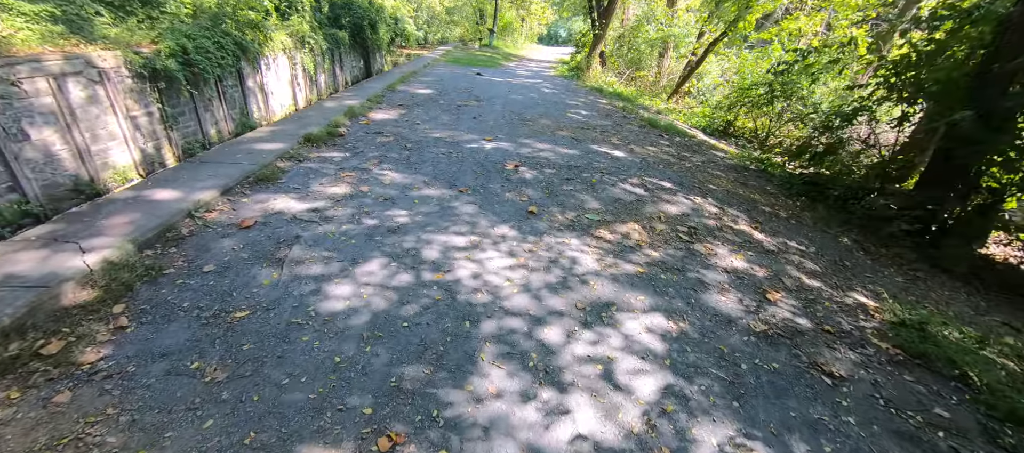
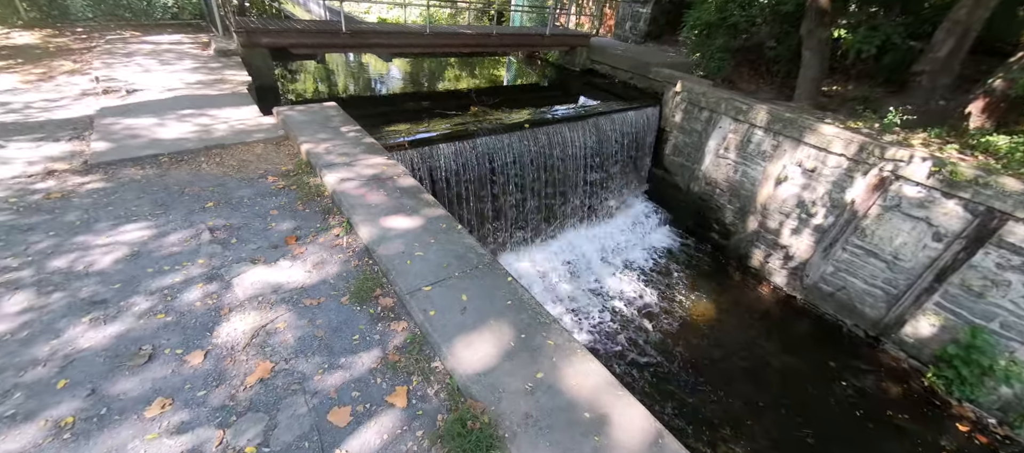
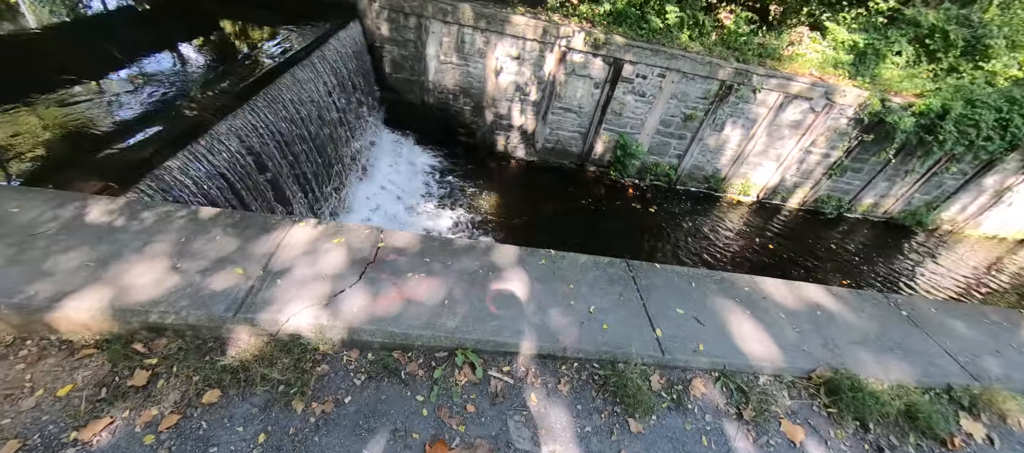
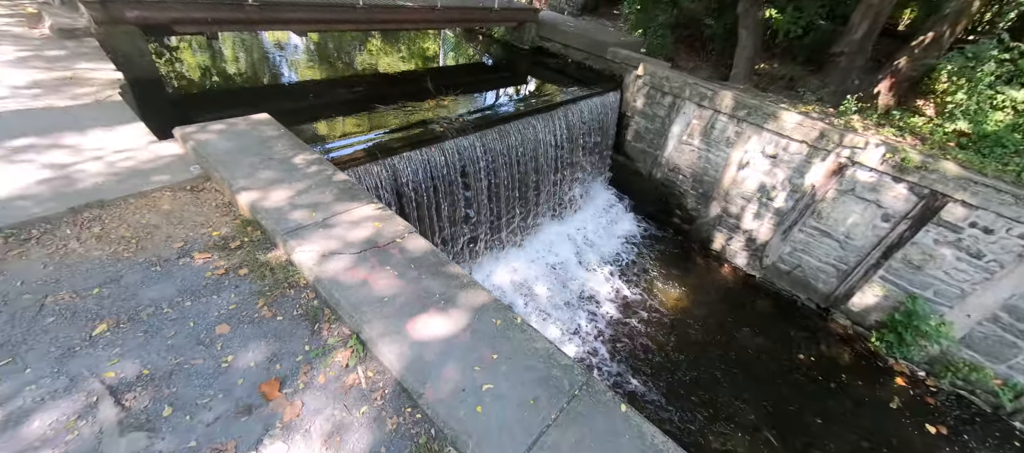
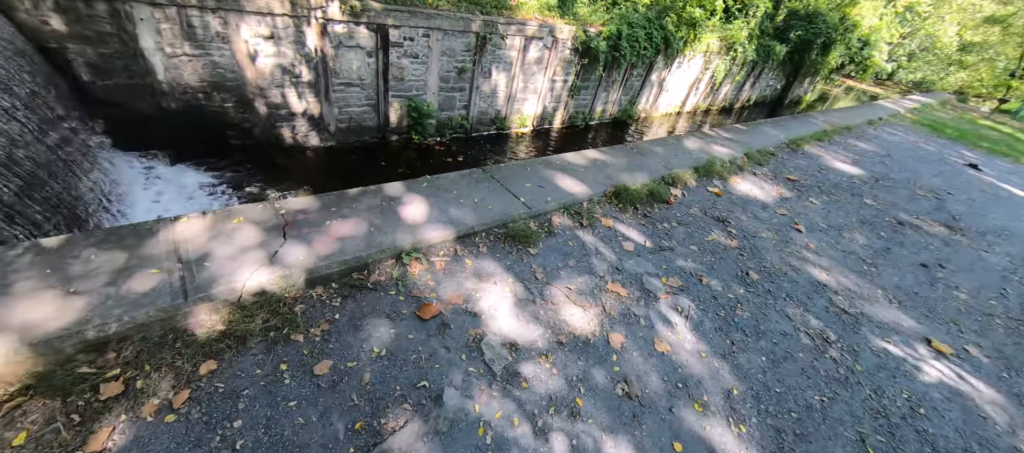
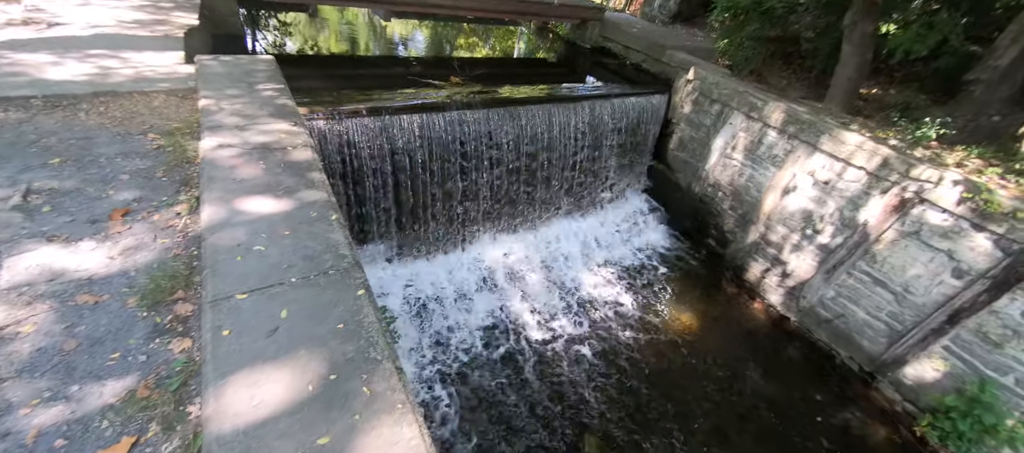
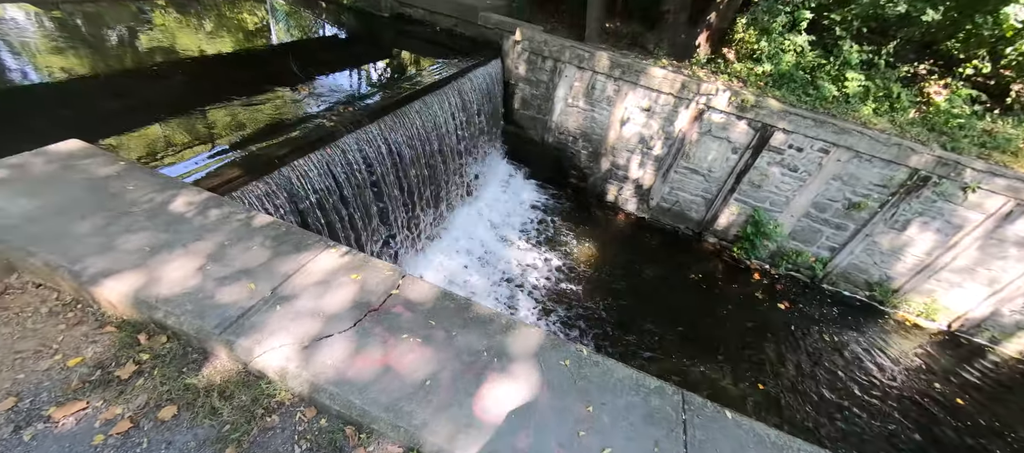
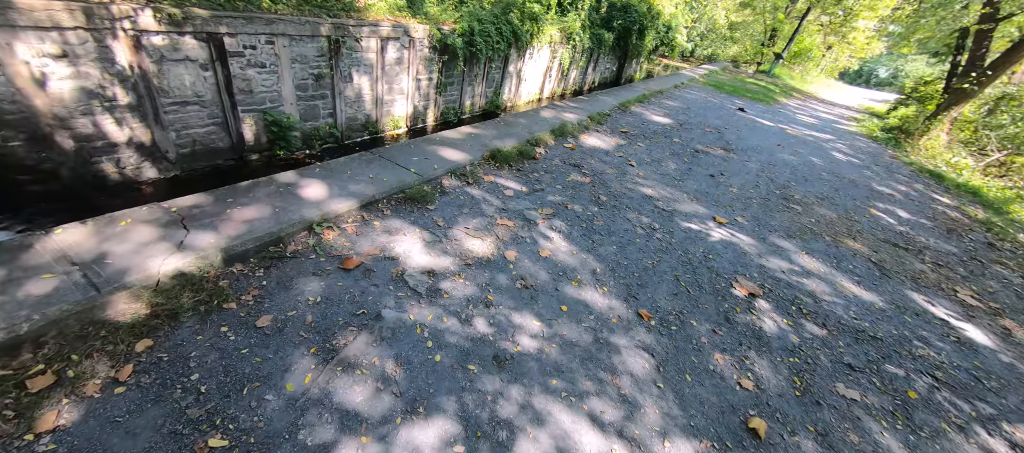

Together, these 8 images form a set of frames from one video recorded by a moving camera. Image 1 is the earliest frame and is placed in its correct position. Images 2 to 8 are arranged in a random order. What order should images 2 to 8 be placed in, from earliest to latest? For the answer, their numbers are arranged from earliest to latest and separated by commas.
8, 5, 3, 7, 4, 2, 6
